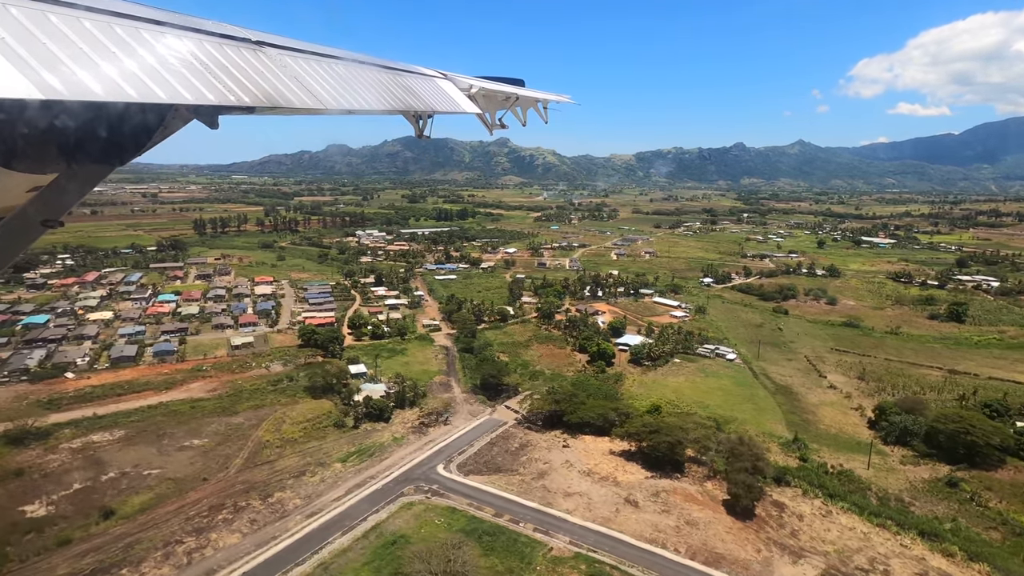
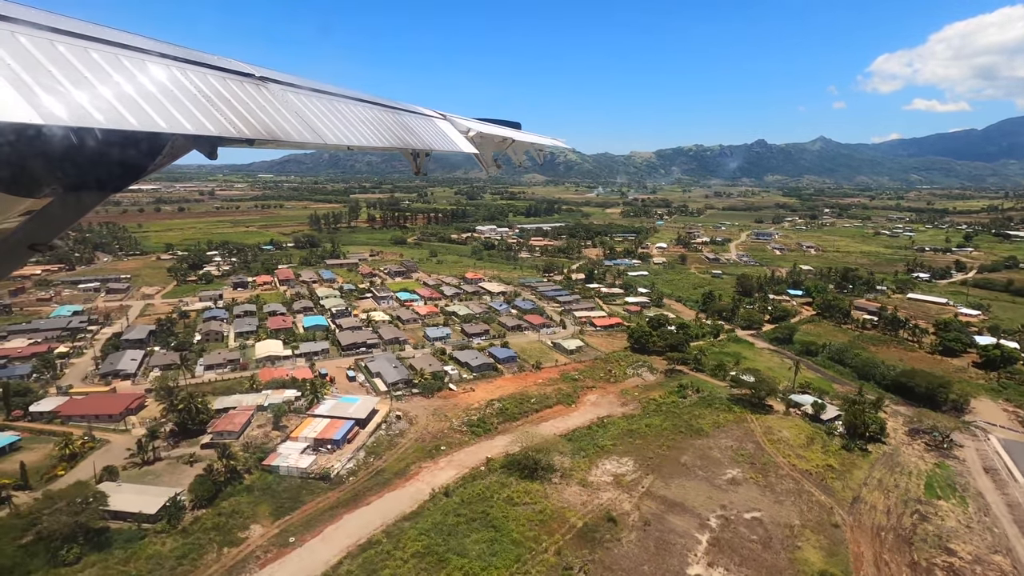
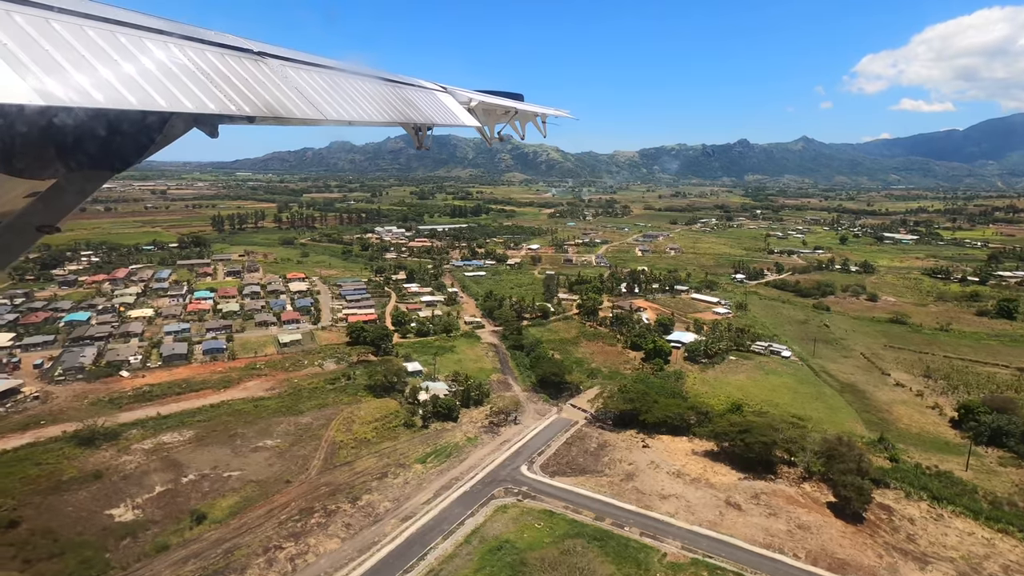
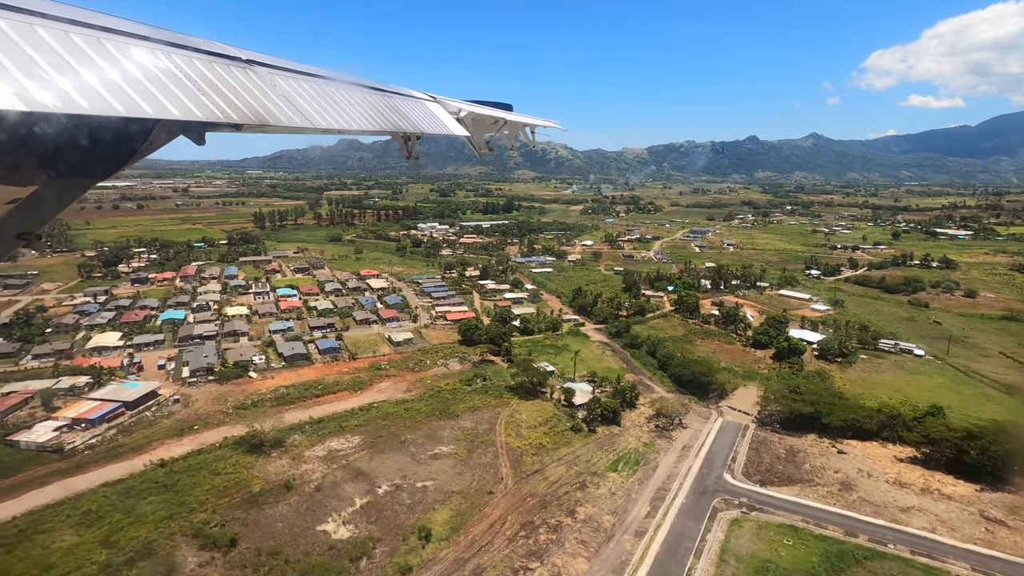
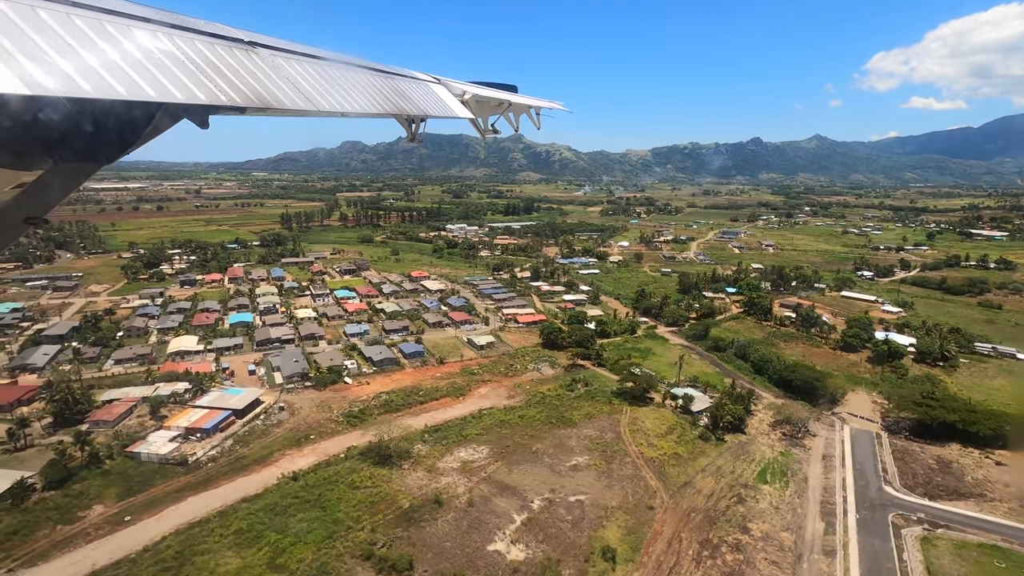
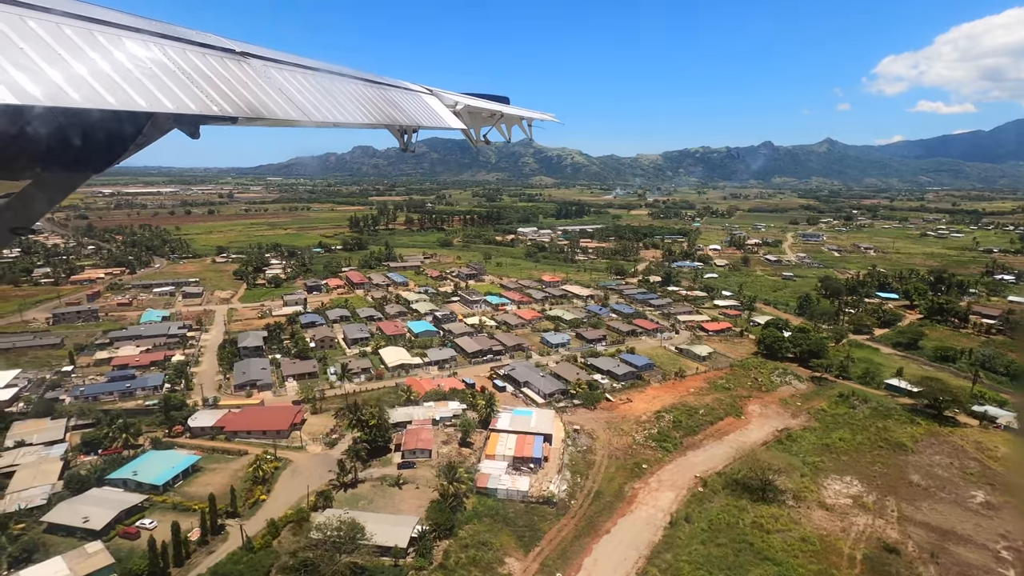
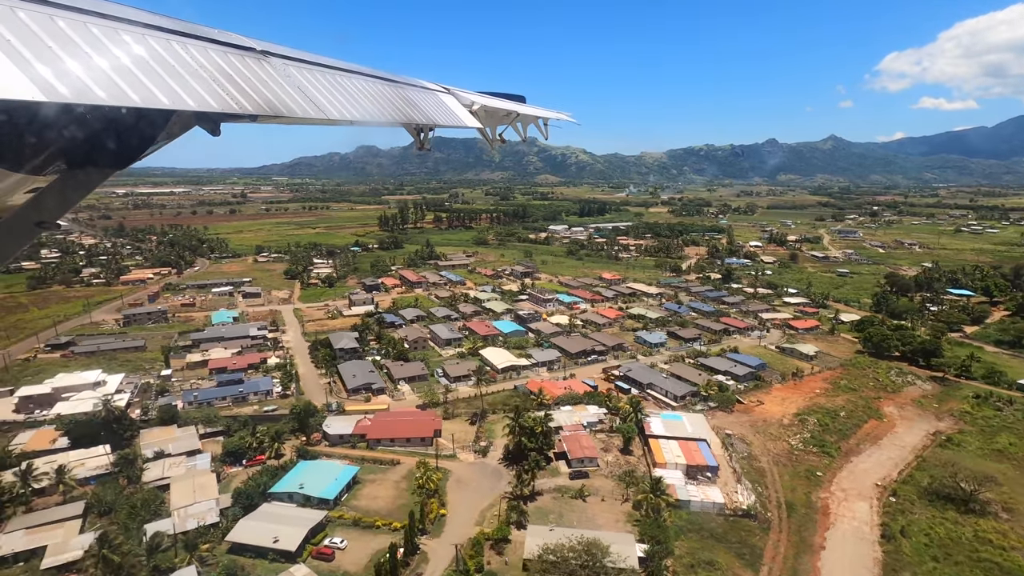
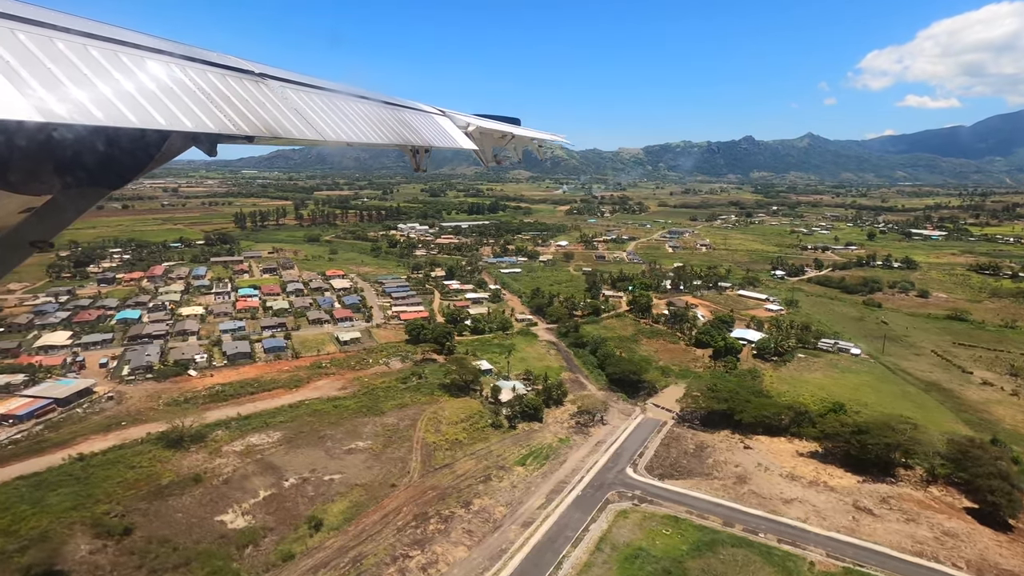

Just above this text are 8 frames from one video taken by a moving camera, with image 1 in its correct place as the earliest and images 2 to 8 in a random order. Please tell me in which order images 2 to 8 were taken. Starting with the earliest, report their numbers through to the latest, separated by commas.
3, 8, 4, 5, 2, 6, 7
